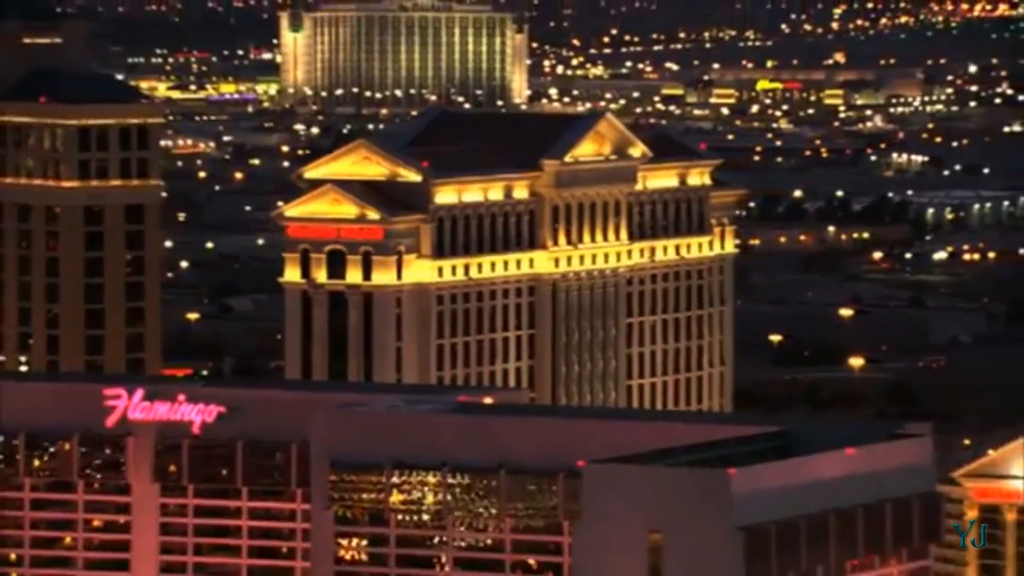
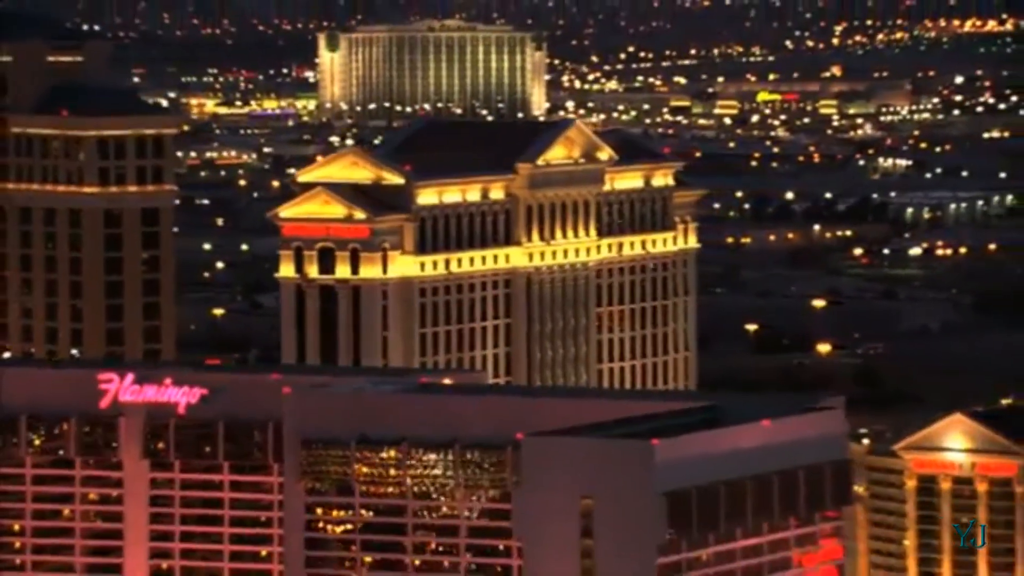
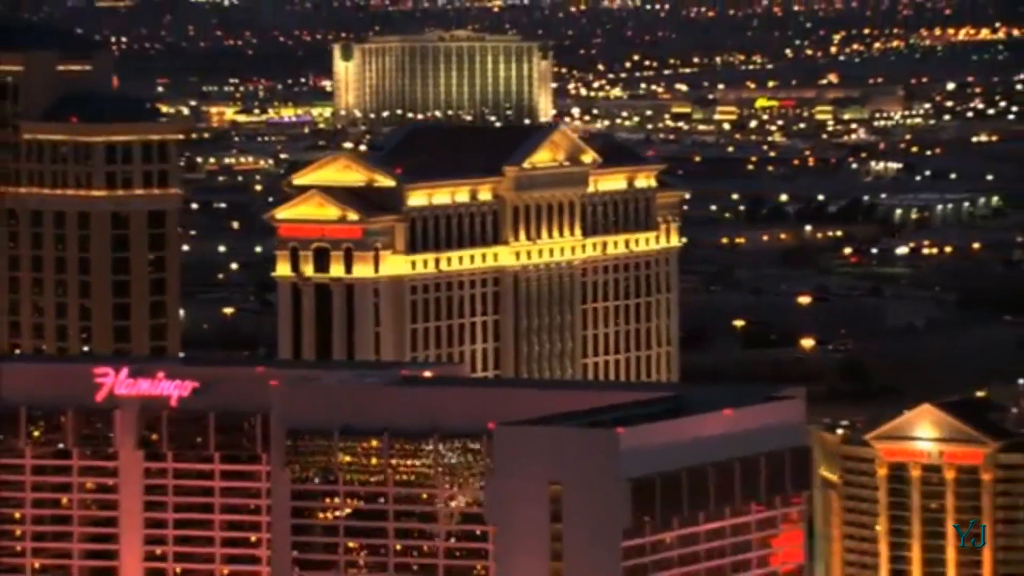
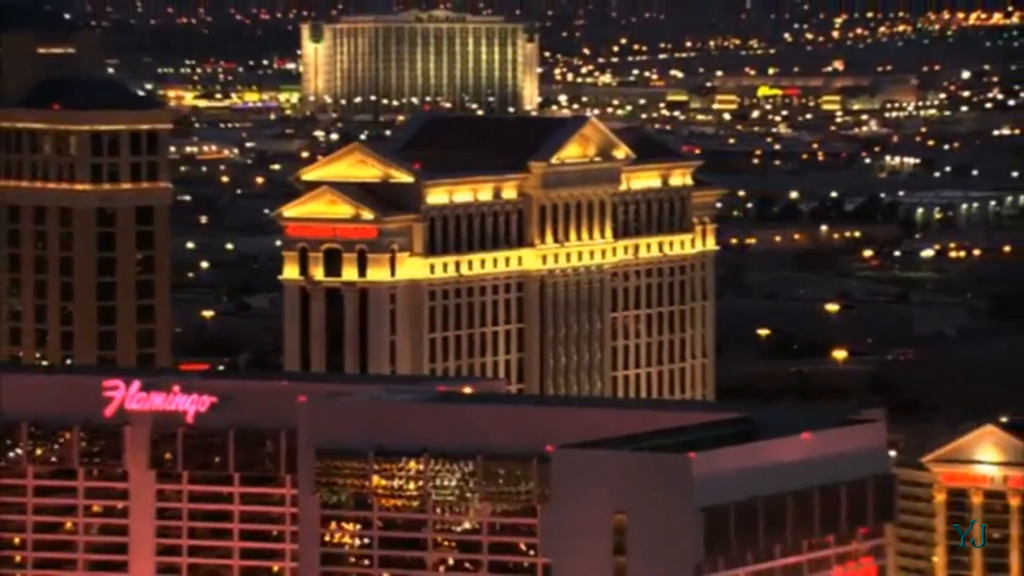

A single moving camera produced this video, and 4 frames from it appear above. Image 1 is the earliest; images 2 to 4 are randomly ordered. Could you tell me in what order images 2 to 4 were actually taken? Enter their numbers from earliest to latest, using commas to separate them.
4, 2, 3
